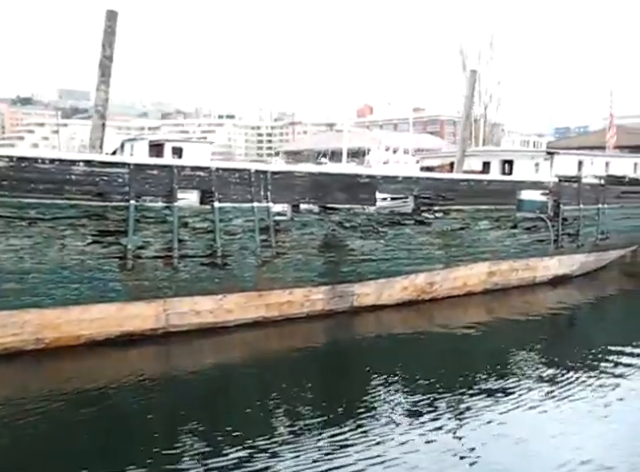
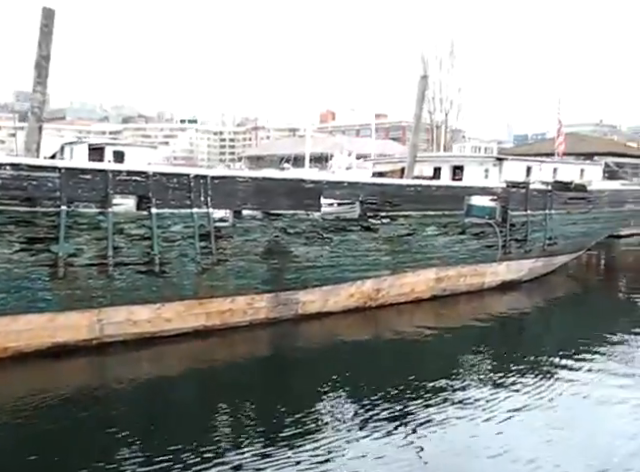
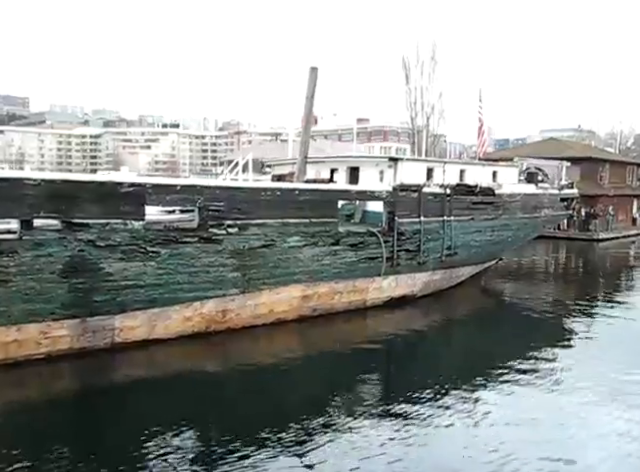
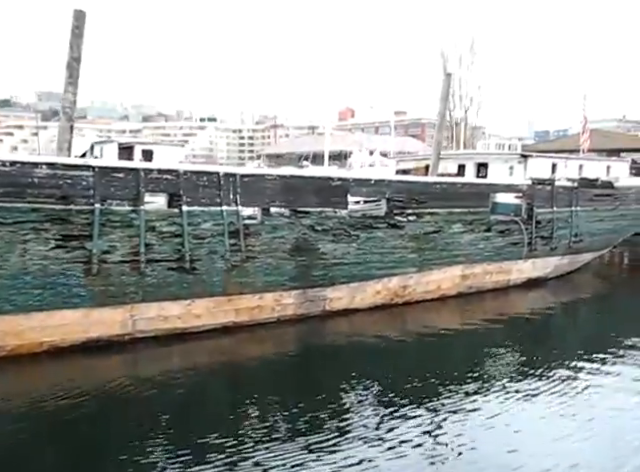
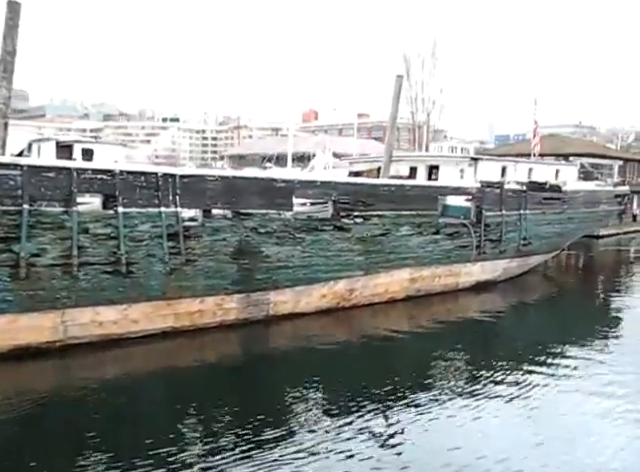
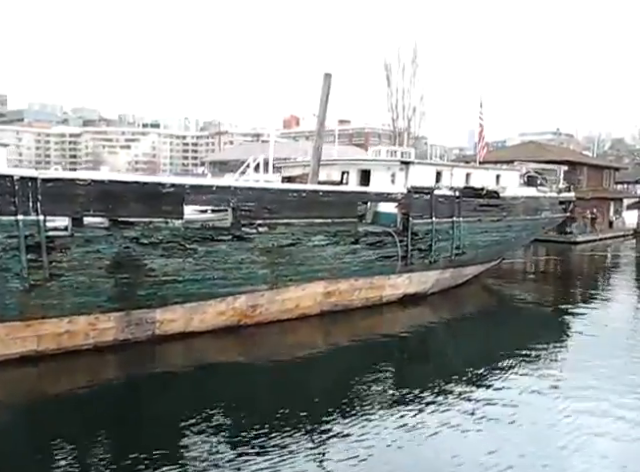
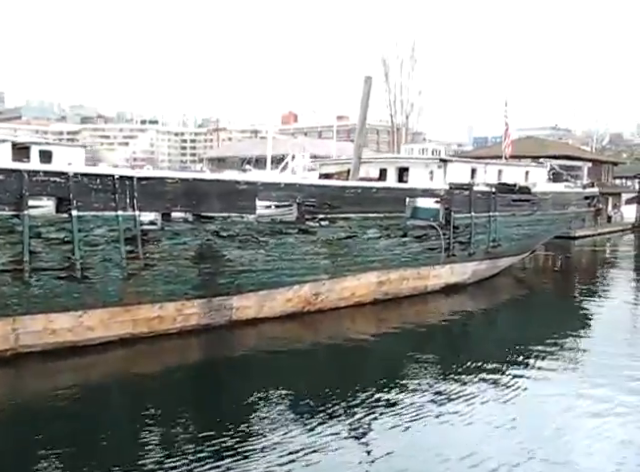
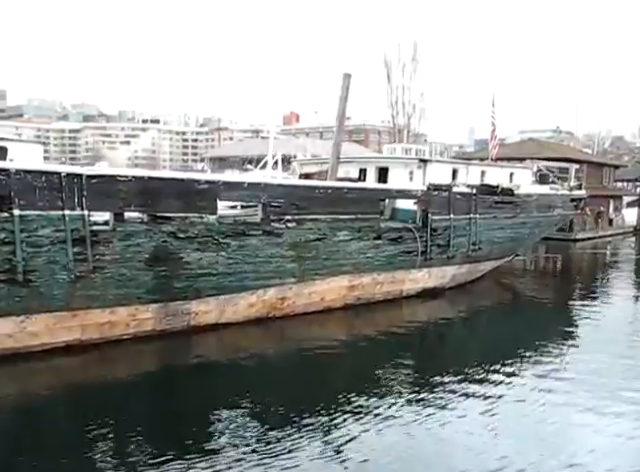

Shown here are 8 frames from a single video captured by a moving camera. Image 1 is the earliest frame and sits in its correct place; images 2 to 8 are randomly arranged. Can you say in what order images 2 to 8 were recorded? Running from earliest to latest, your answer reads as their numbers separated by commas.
4, 2, 5, 7, 8, 6, 3
